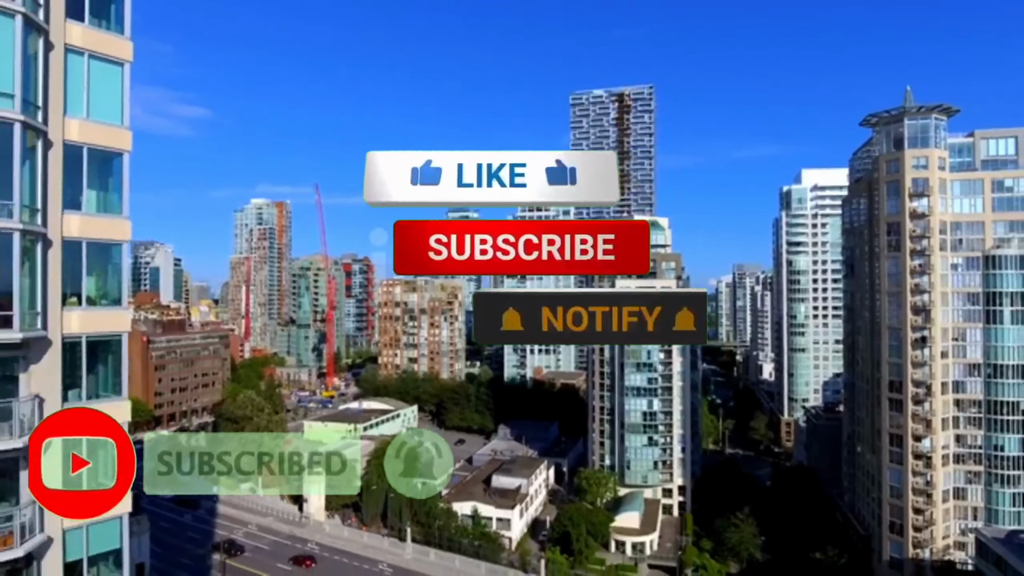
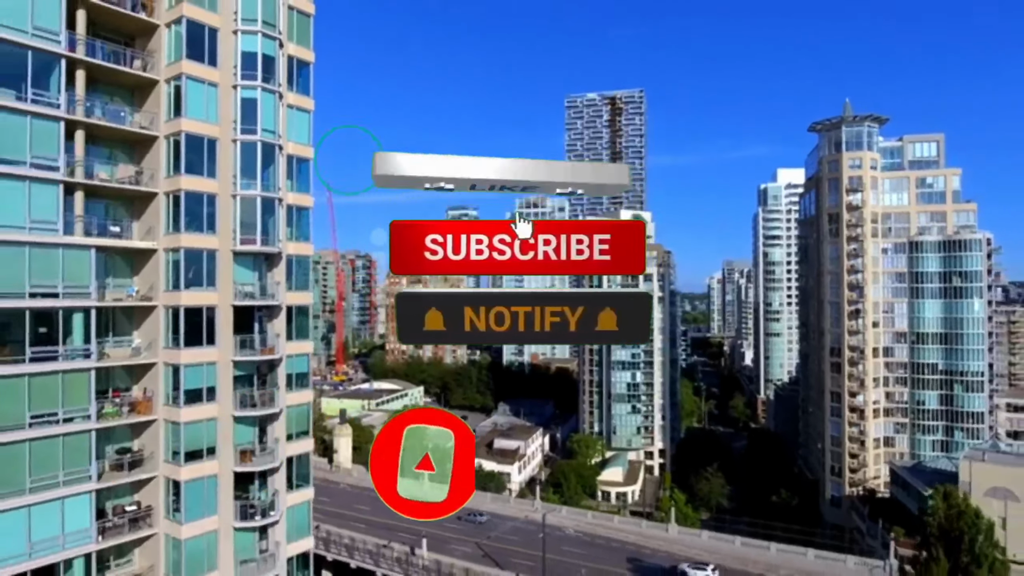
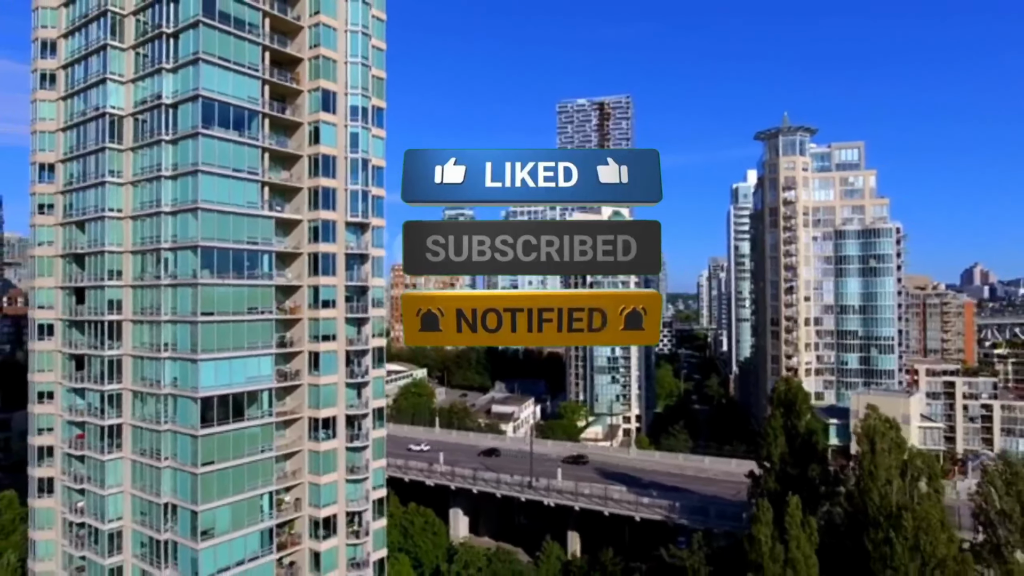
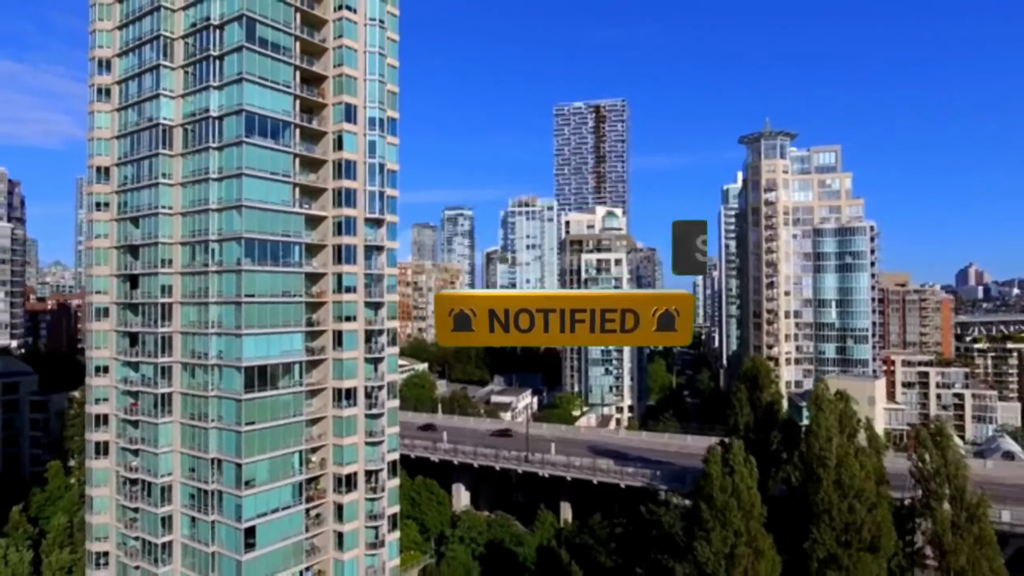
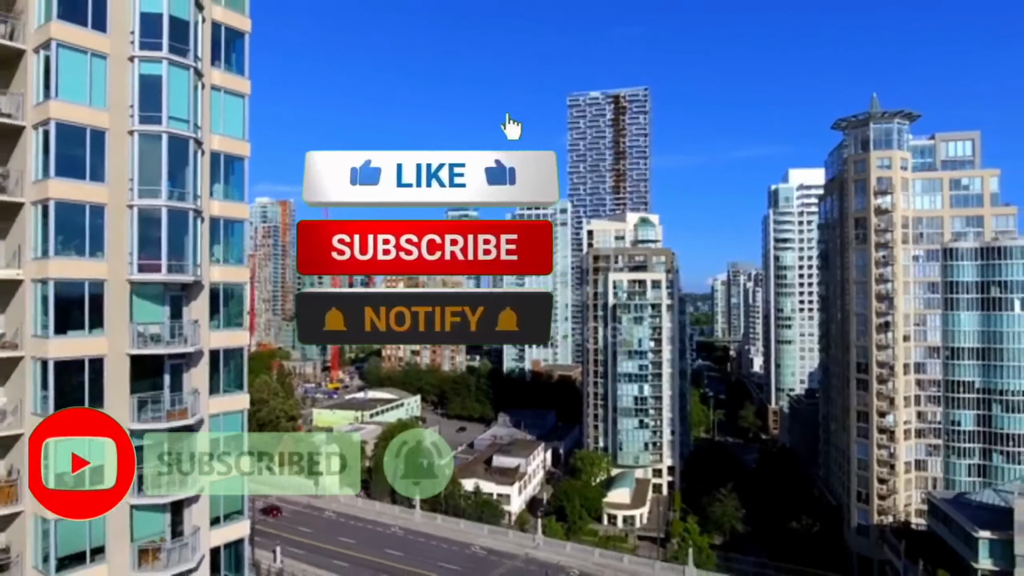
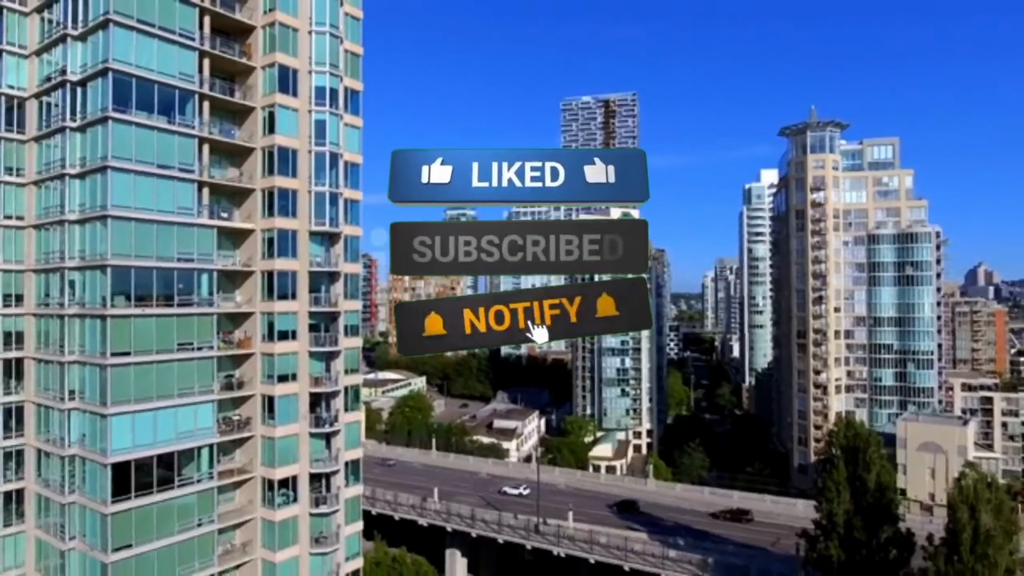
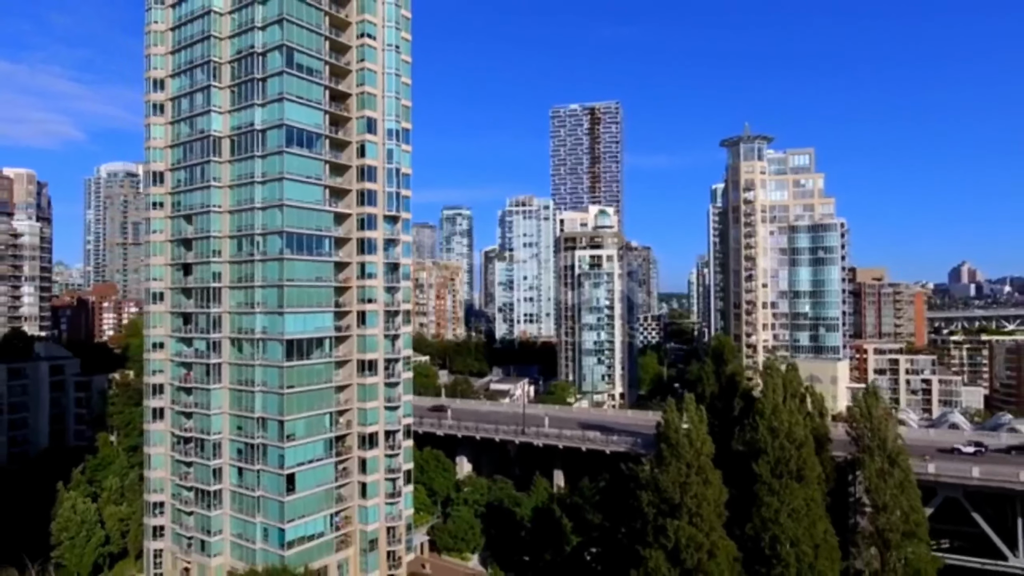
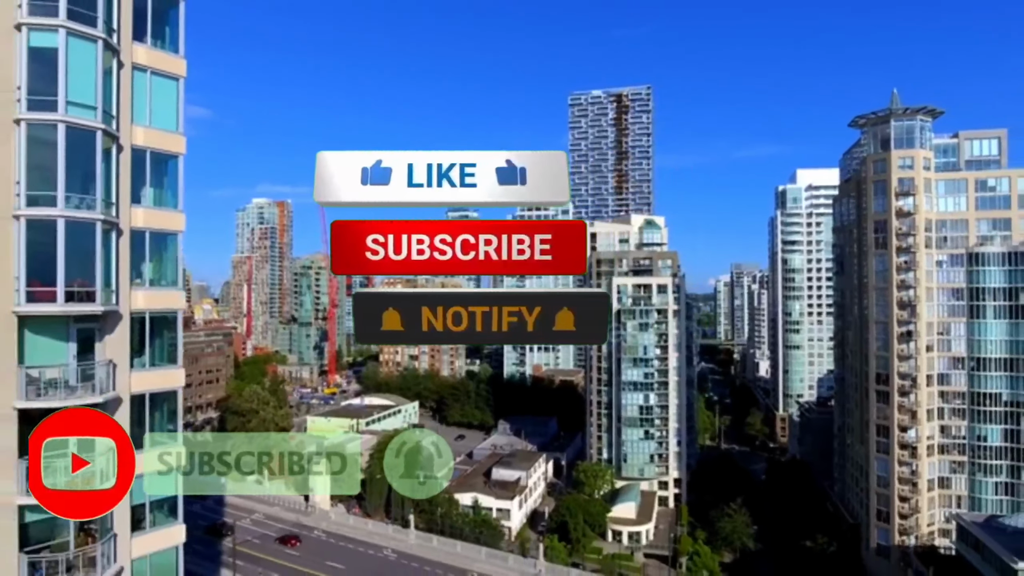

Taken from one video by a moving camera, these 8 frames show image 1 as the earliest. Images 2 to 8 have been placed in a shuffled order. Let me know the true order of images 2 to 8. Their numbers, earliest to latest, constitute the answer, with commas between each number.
8, 5, 2, 6, 3, 4, 7
